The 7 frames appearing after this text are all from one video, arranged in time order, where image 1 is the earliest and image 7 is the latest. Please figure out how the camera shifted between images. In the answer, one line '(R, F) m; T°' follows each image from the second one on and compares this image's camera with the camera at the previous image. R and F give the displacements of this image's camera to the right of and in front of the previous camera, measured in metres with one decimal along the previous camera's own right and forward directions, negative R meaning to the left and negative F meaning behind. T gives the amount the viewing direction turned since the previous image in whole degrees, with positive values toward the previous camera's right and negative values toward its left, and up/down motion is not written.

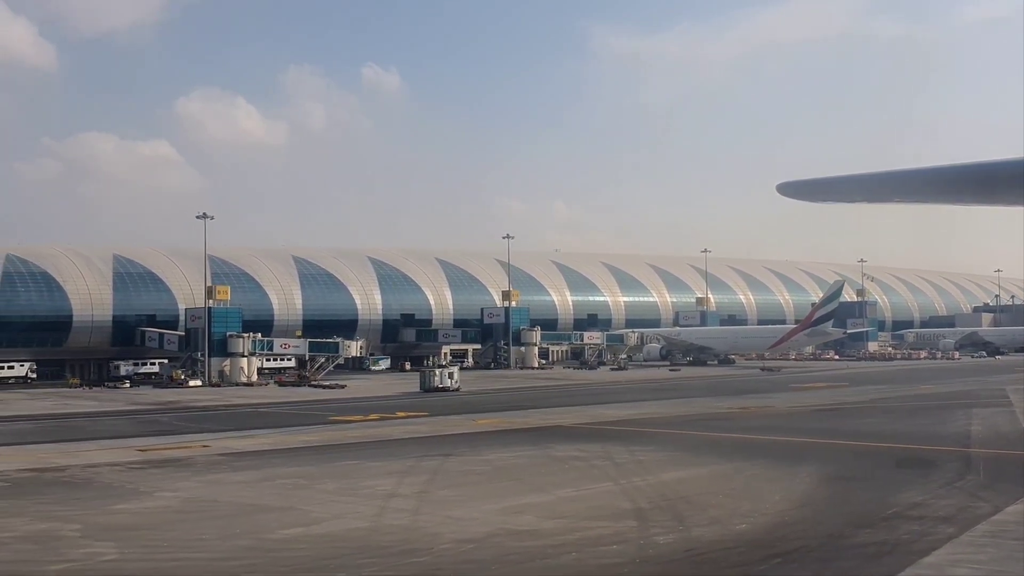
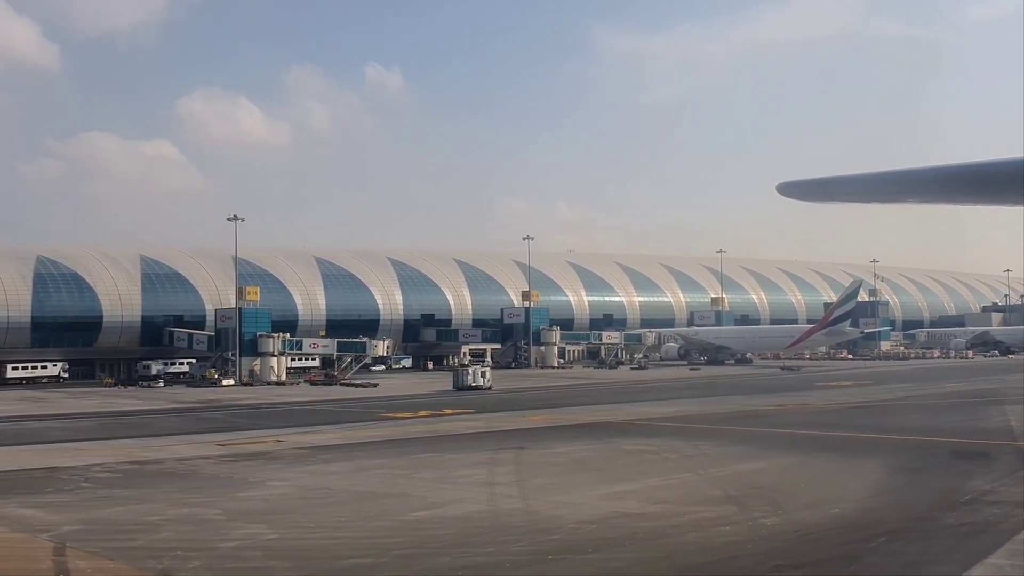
(-1.5, -1.0) m; 0°
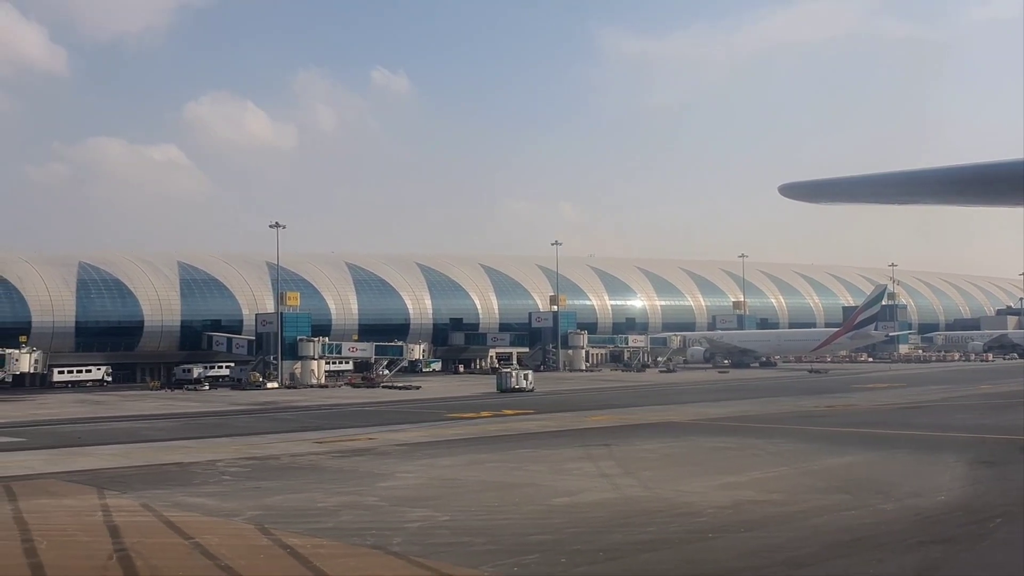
(-2.0, -1.3) m; 0°
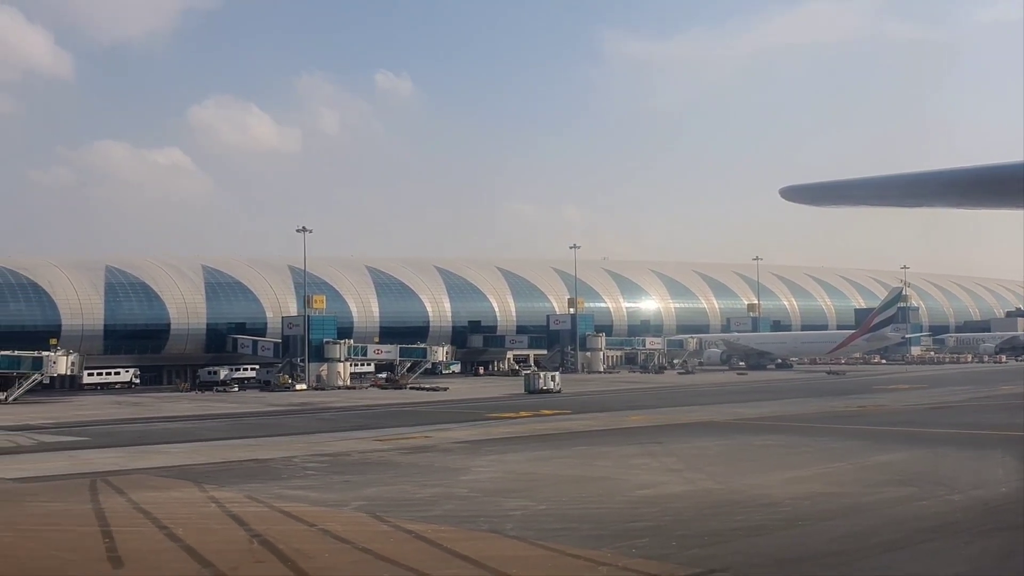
(-1.4, -0.9) m; 0°
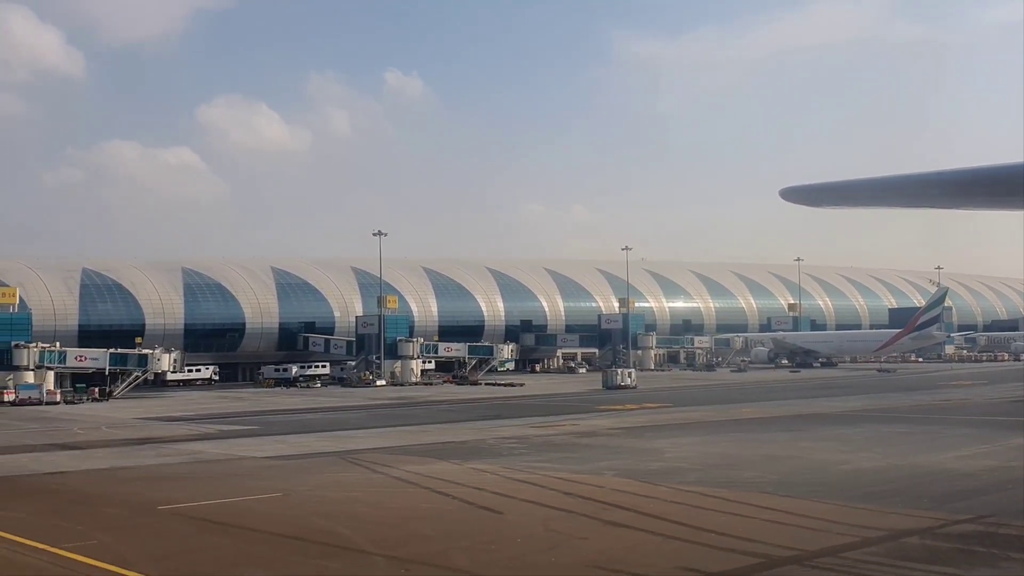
(-4.2, -2.7) m; 0°
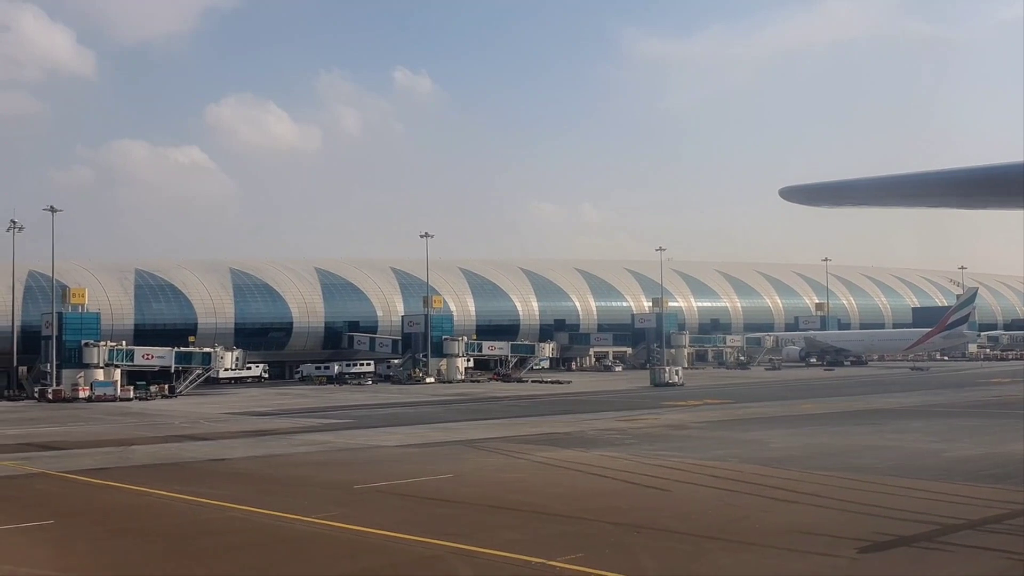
(-2.6, -1.7) m; 0°
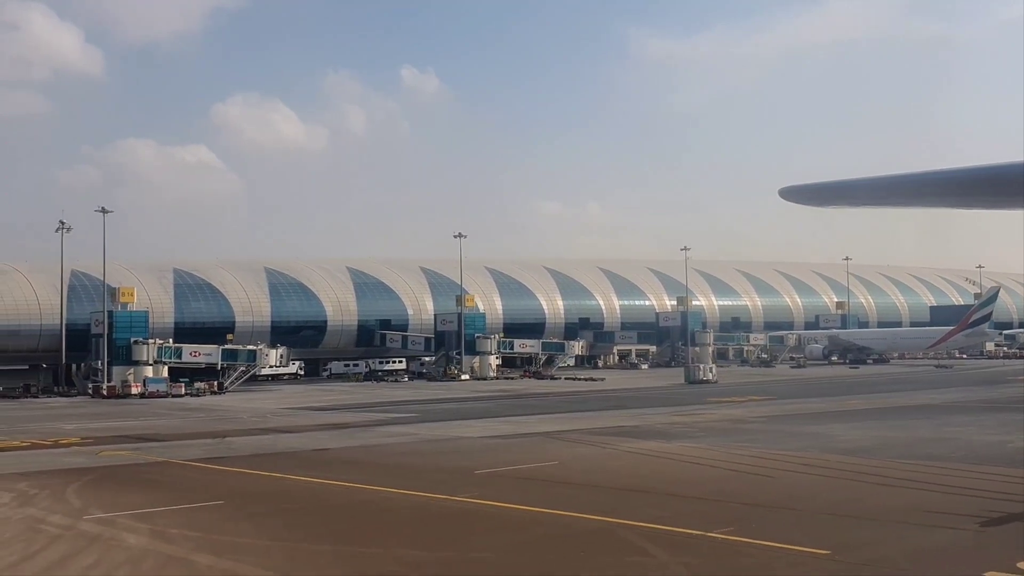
(-2.0, -1.3) m; 0°
